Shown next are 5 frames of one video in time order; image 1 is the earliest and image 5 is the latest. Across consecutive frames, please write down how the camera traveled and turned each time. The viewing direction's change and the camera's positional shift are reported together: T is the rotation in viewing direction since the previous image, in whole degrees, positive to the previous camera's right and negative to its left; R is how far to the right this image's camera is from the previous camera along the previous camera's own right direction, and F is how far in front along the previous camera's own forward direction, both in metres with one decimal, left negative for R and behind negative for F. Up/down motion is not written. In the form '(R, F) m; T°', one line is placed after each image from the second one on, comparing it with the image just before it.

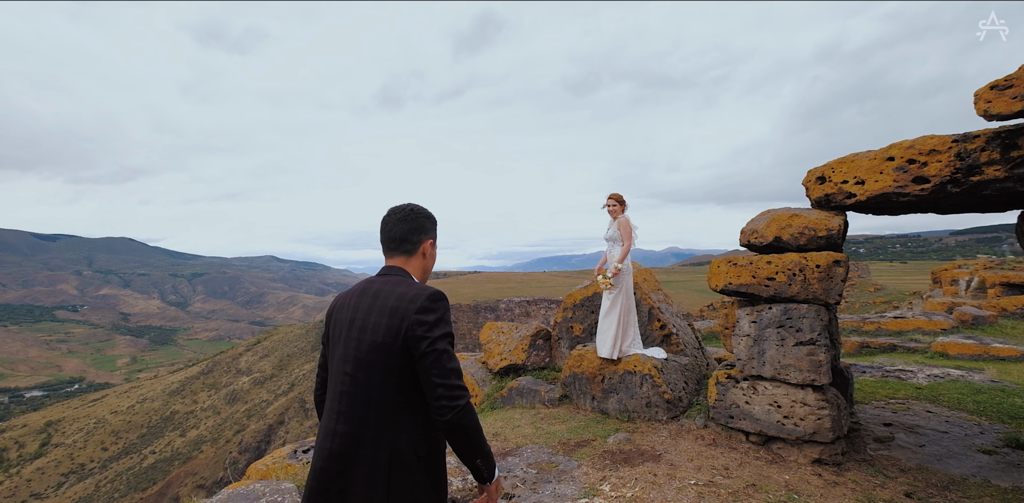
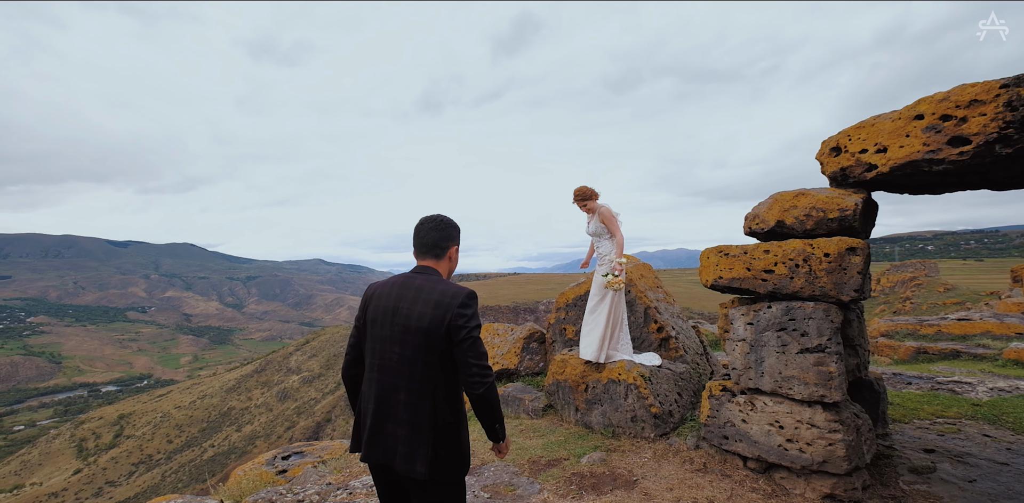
(+1.3, +1.0) m; -5°
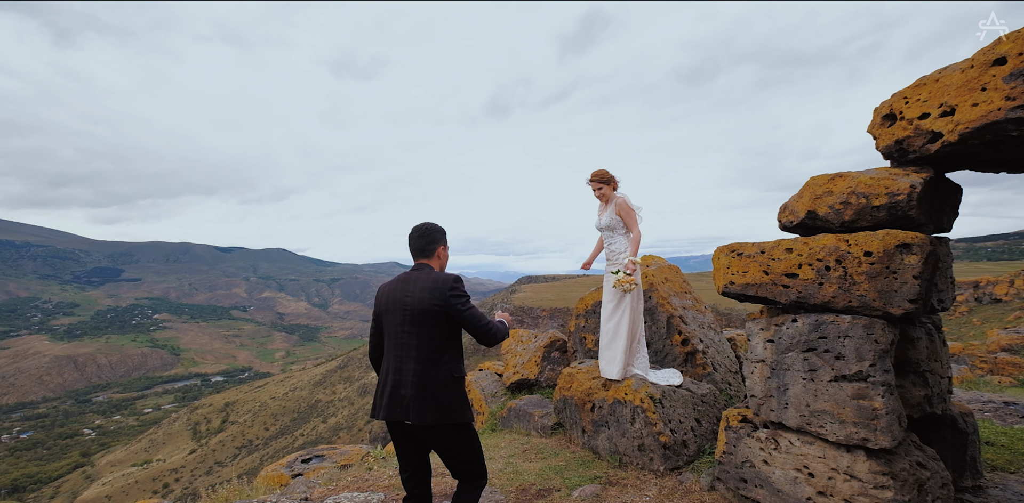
(+1.2, +0.9) m; -9°
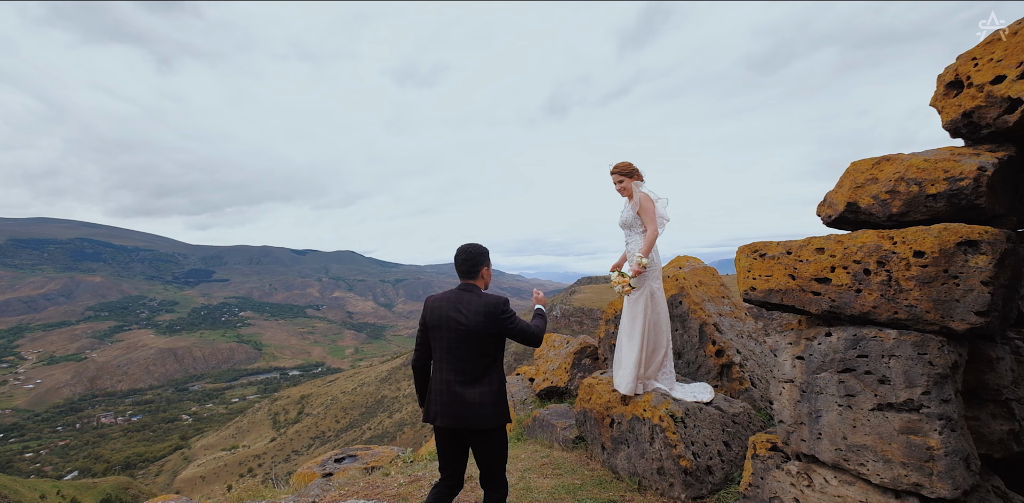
(+0.7, +0.5) m; -7°
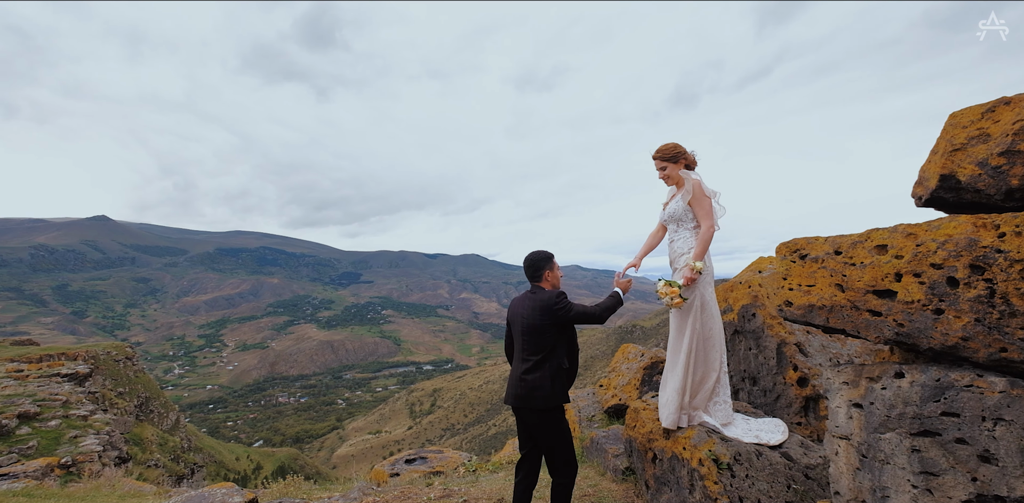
(+1.2, +0.8) m; -15°
